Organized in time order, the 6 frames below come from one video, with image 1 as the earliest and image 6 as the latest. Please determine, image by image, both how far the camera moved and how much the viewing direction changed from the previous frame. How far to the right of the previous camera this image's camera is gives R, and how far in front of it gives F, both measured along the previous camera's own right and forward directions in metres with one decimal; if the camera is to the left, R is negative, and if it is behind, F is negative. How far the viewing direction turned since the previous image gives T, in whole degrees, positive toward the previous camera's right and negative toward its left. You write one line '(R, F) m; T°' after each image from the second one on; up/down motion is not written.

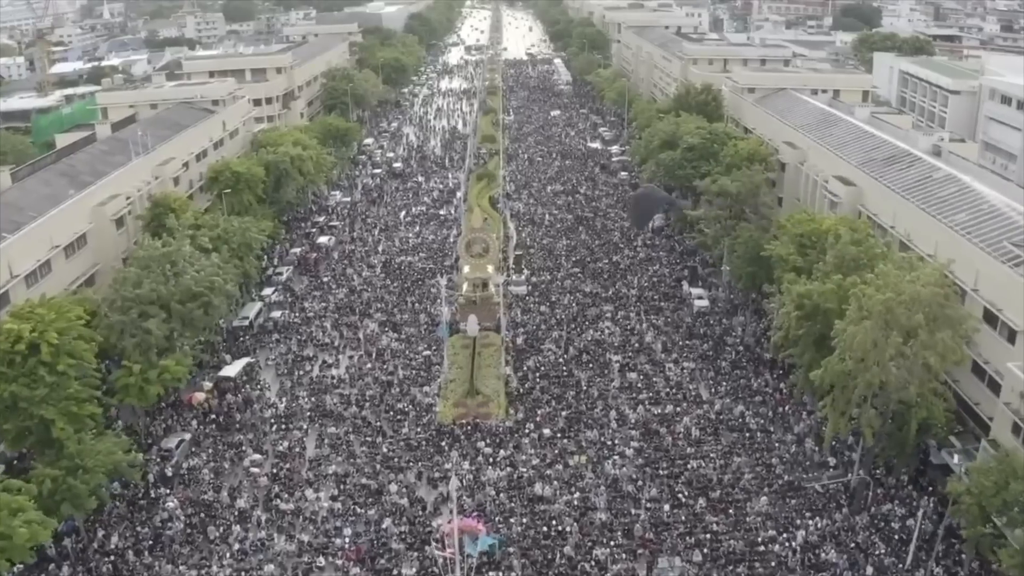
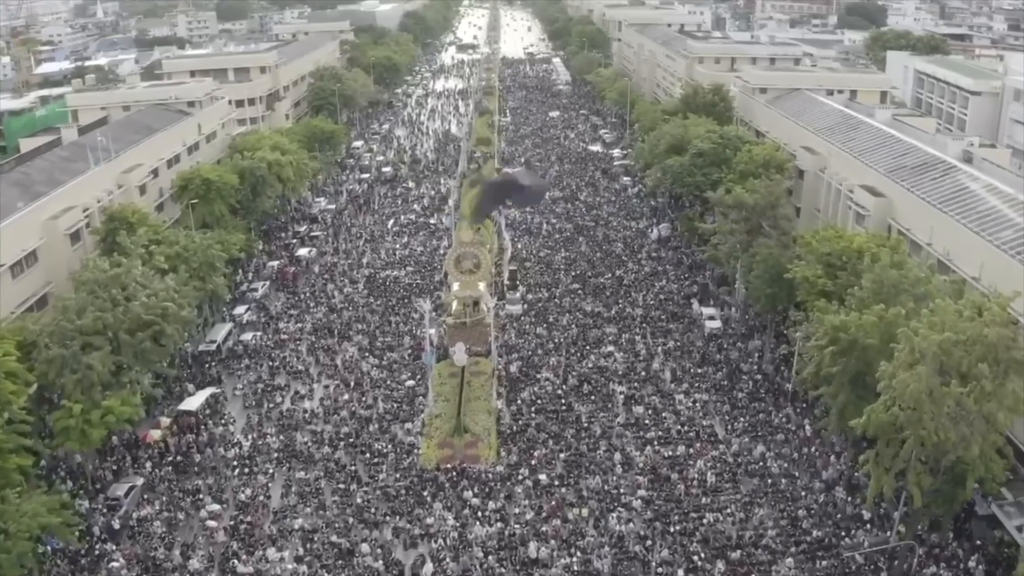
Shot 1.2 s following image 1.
(+0.3, +3.9) m; 0°
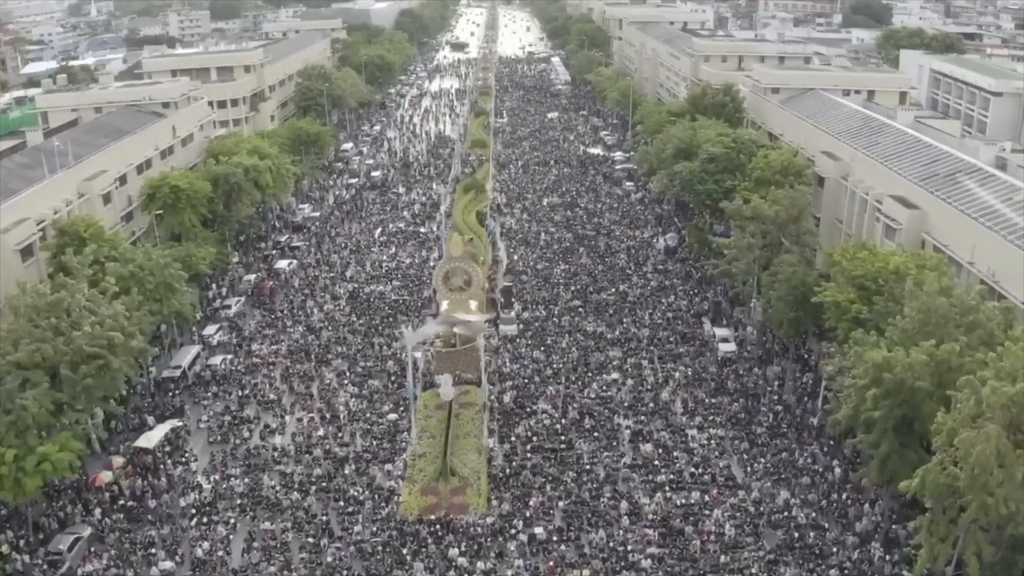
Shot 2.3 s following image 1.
(+0.2, +3.5) m; 0°
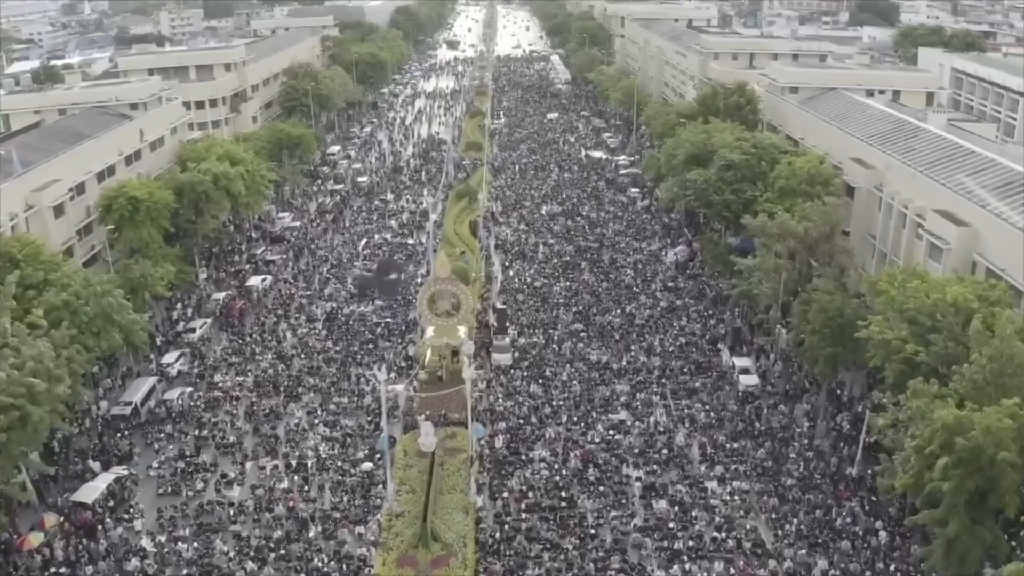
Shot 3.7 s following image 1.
(+0.2, +4.1) m; 0°
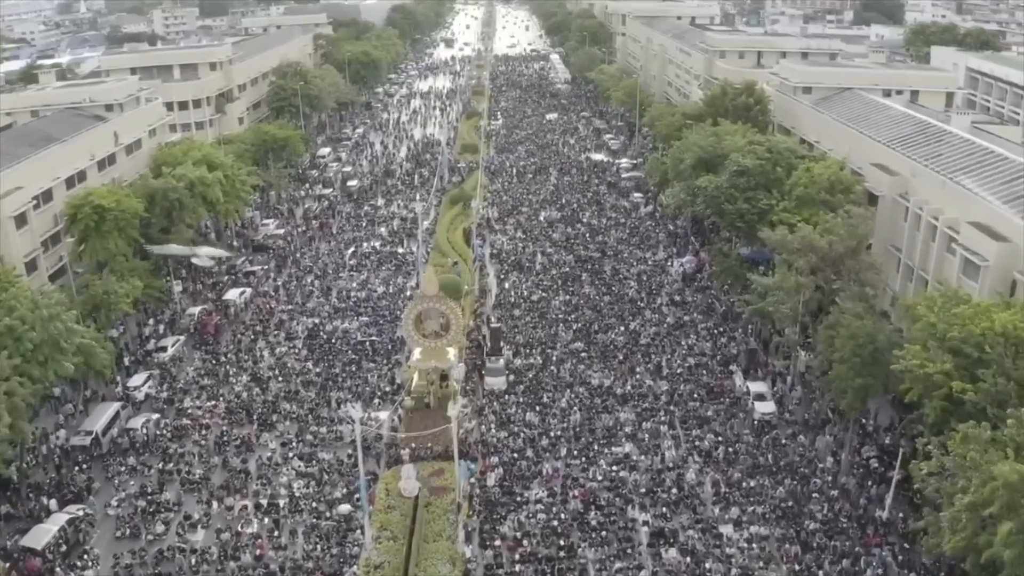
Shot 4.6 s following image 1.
(+0.2, +2.7) m; 0°
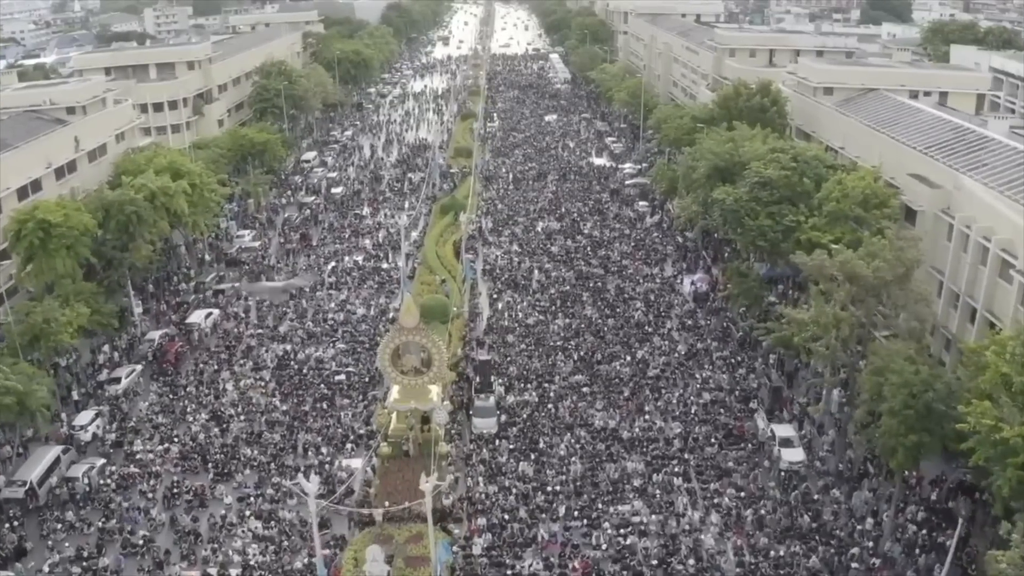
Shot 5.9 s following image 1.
(+0.3, +3.7) m; 0°
